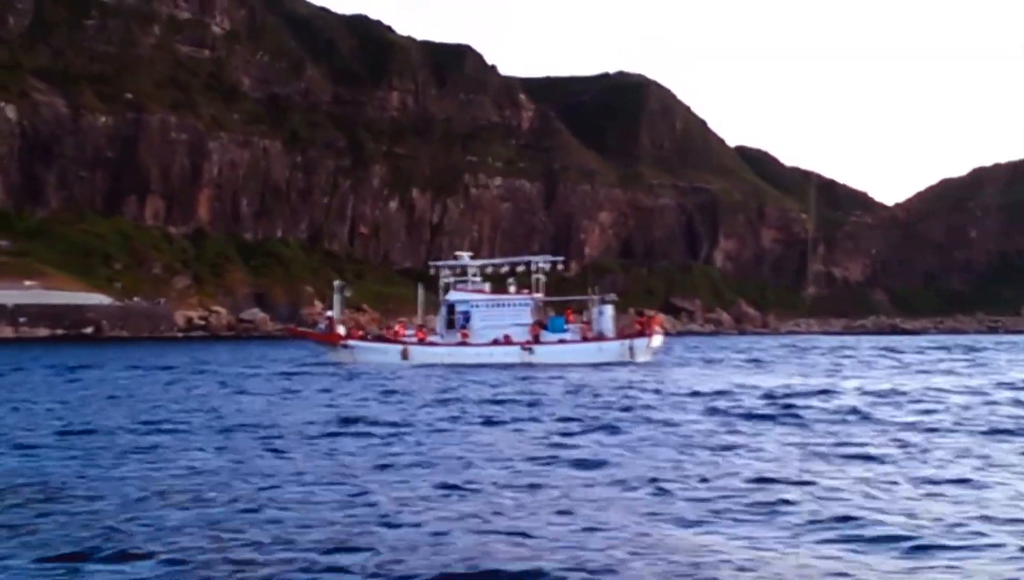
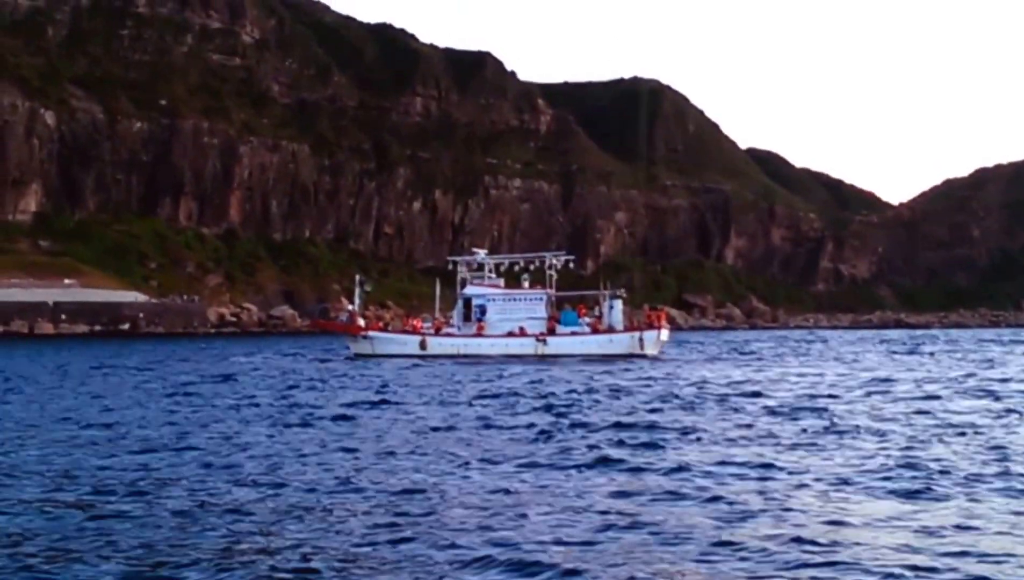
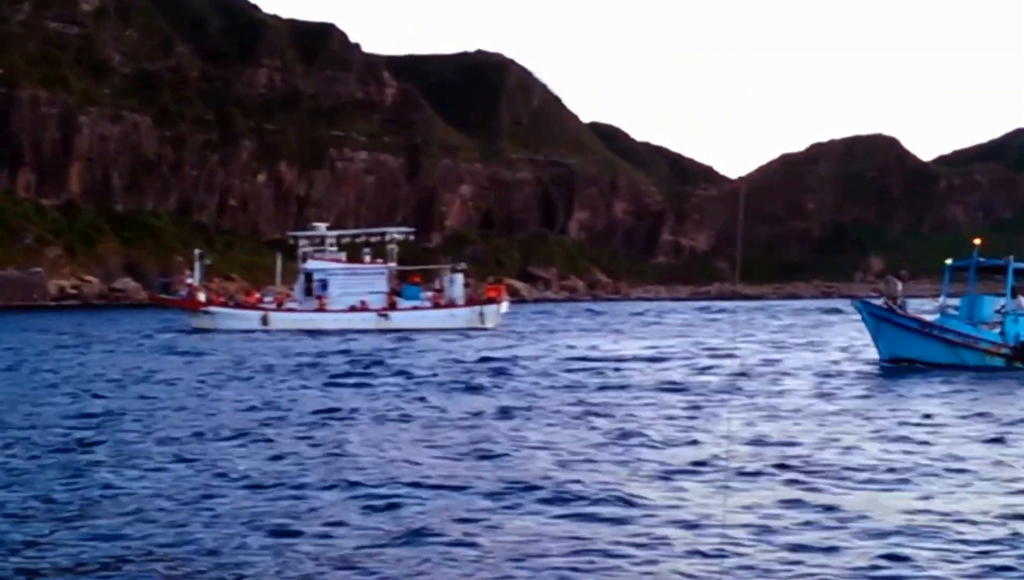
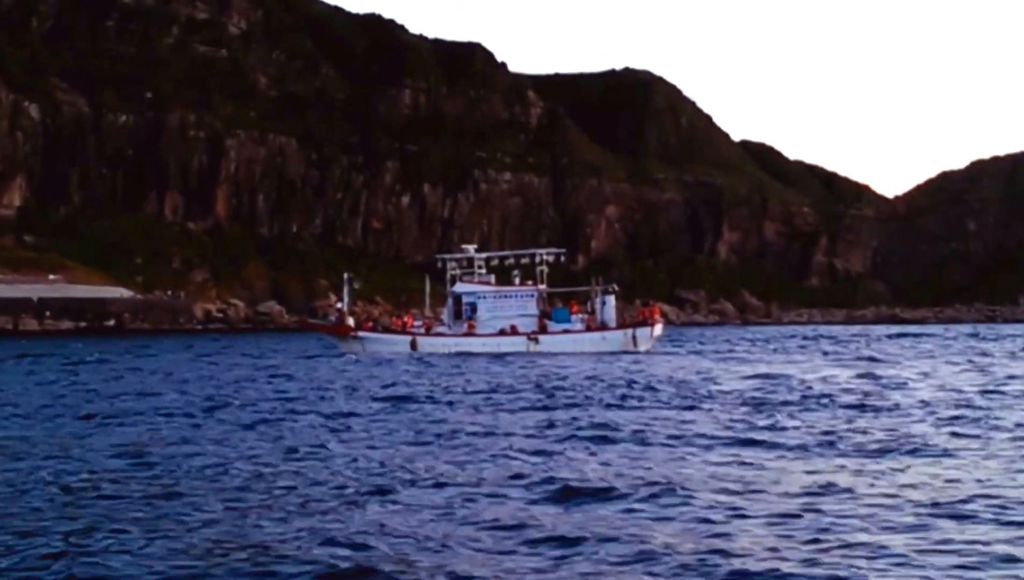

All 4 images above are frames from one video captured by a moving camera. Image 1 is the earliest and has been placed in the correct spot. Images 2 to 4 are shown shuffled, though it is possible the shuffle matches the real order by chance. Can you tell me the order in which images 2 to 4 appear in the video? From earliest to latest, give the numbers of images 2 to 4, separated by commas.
4, 2, 3
